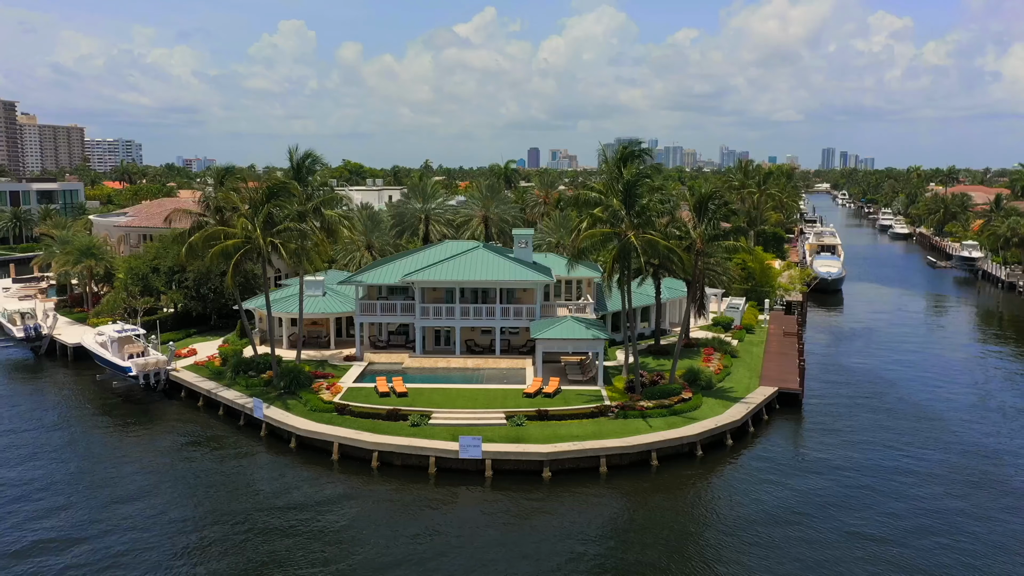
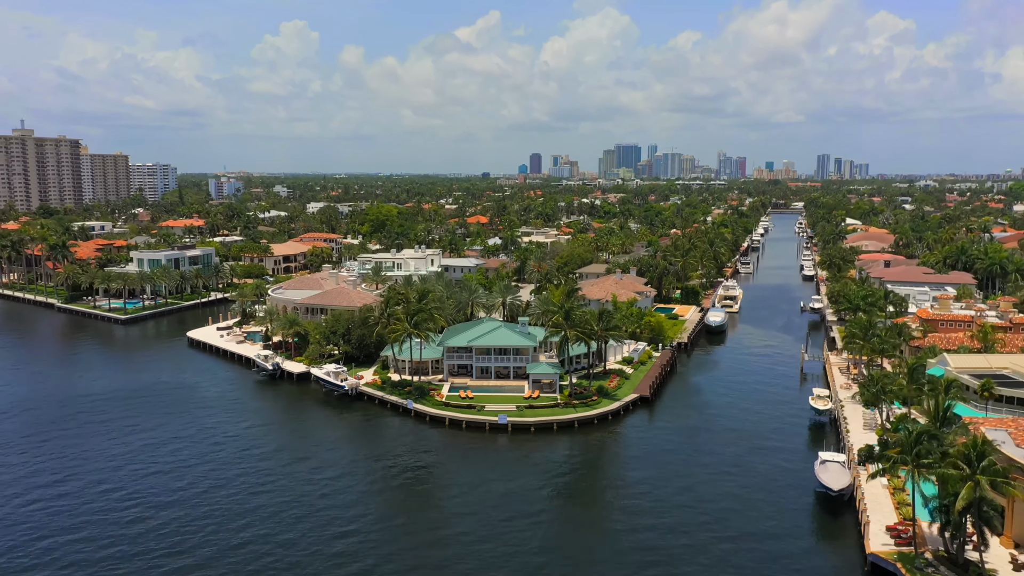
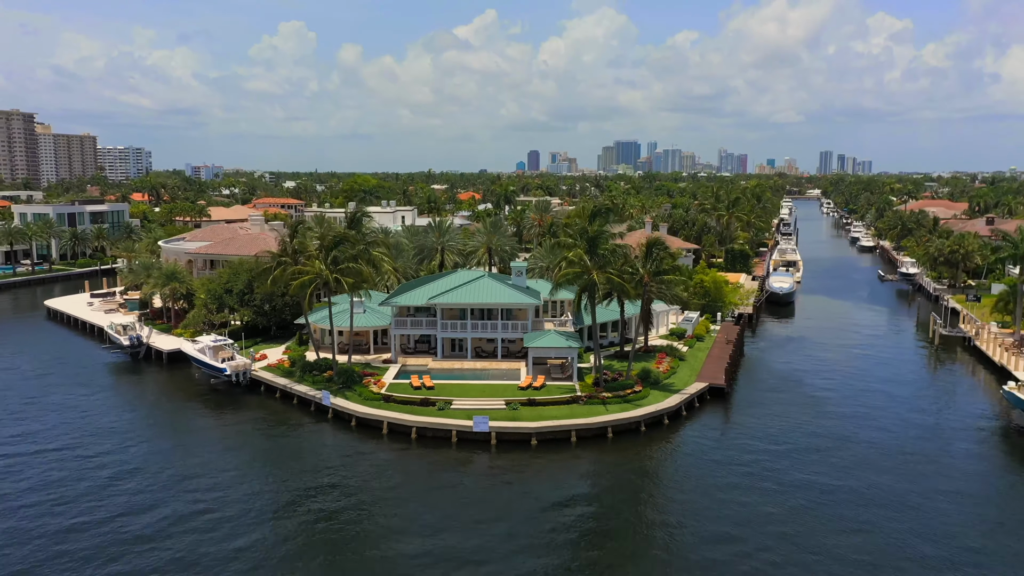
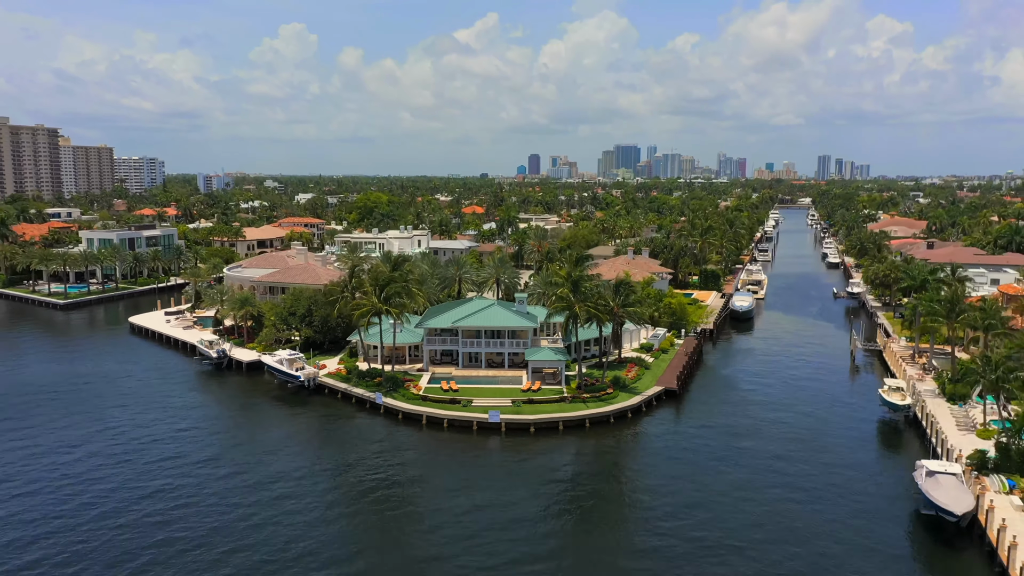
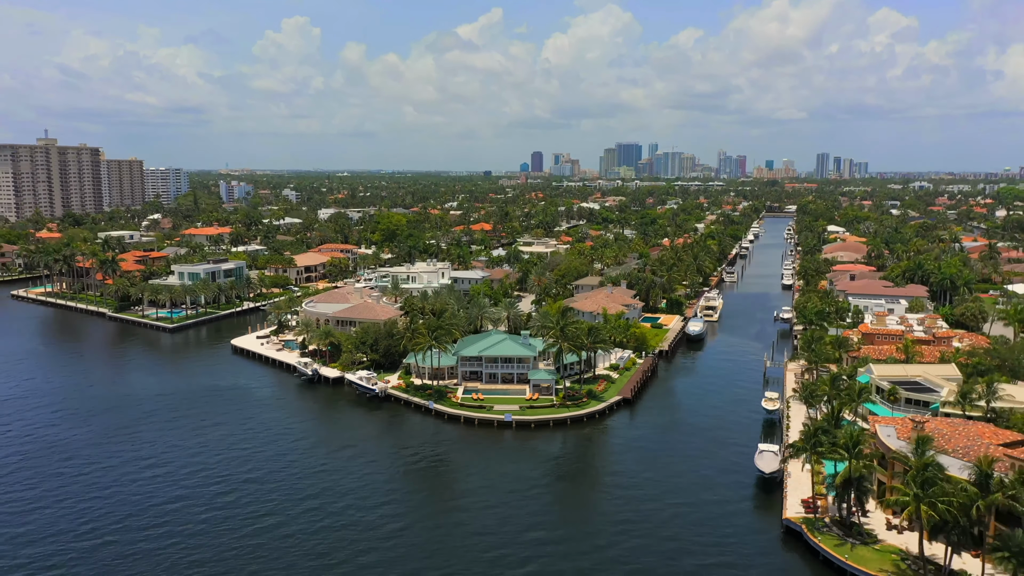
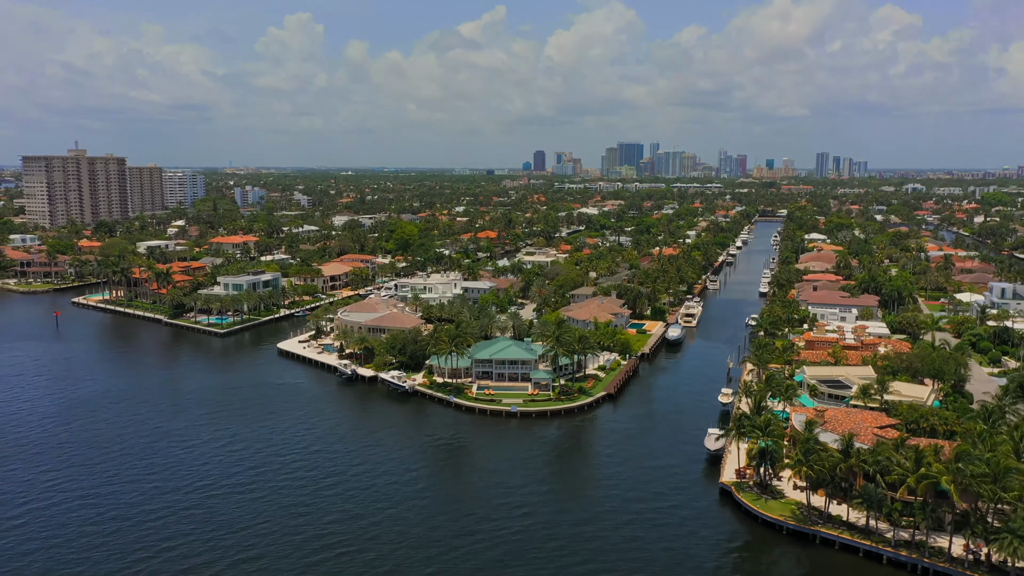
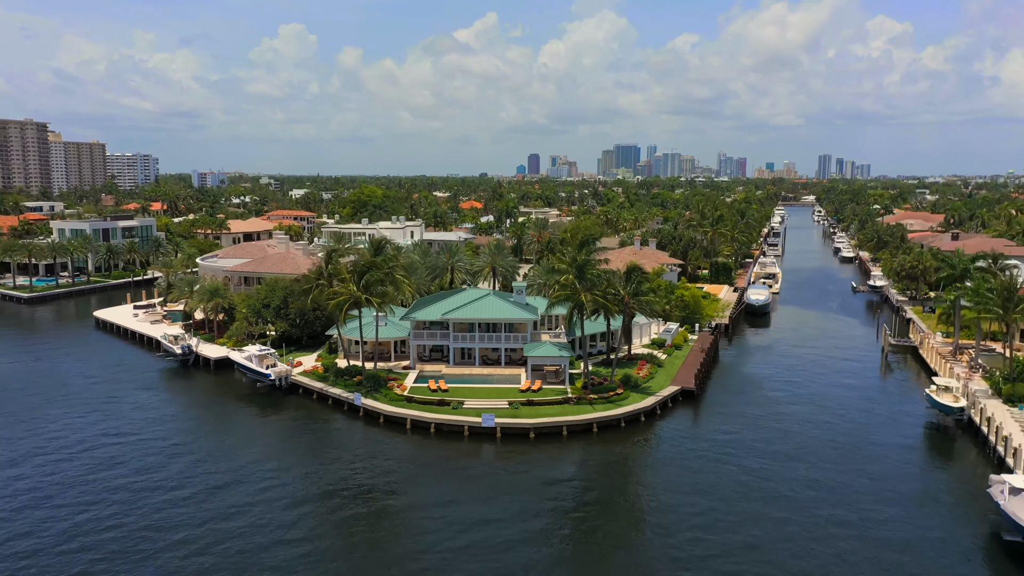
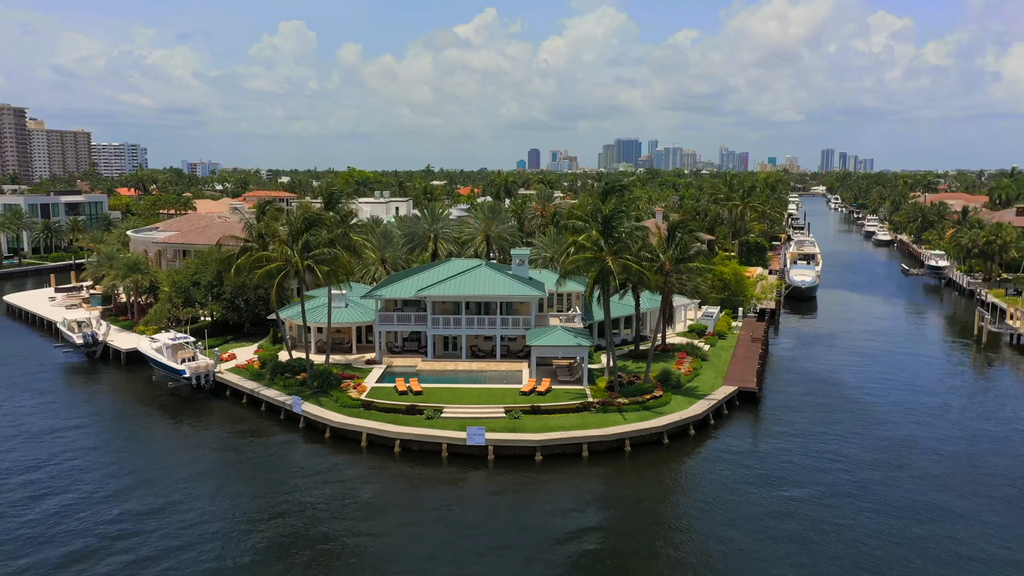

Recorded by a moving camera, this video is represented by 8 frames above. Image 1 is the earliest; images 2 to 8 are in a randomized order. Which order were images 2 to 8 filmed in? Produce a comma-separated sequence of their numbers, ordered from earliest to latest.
8, 3, 7, 4, 2, 5, 6
